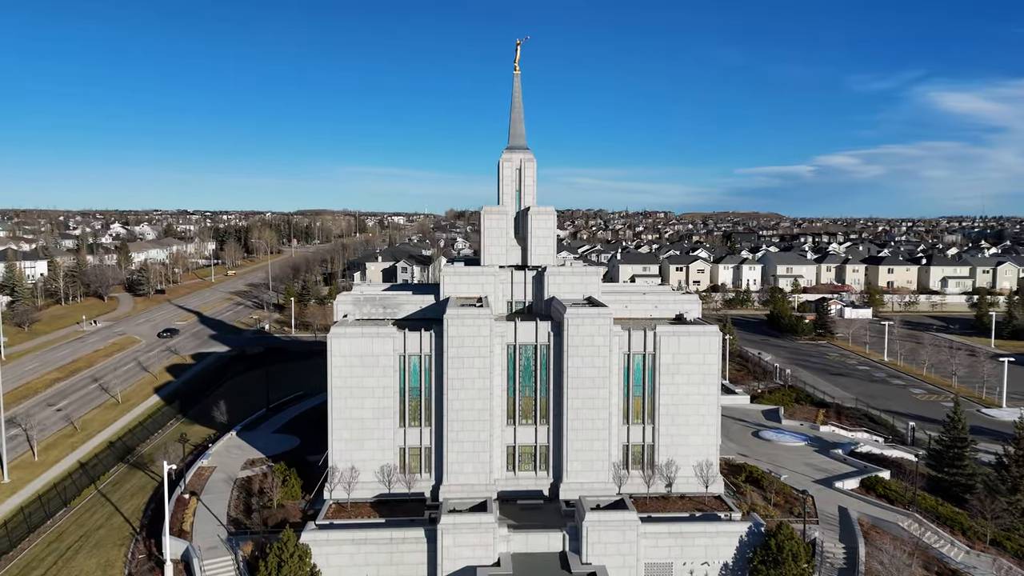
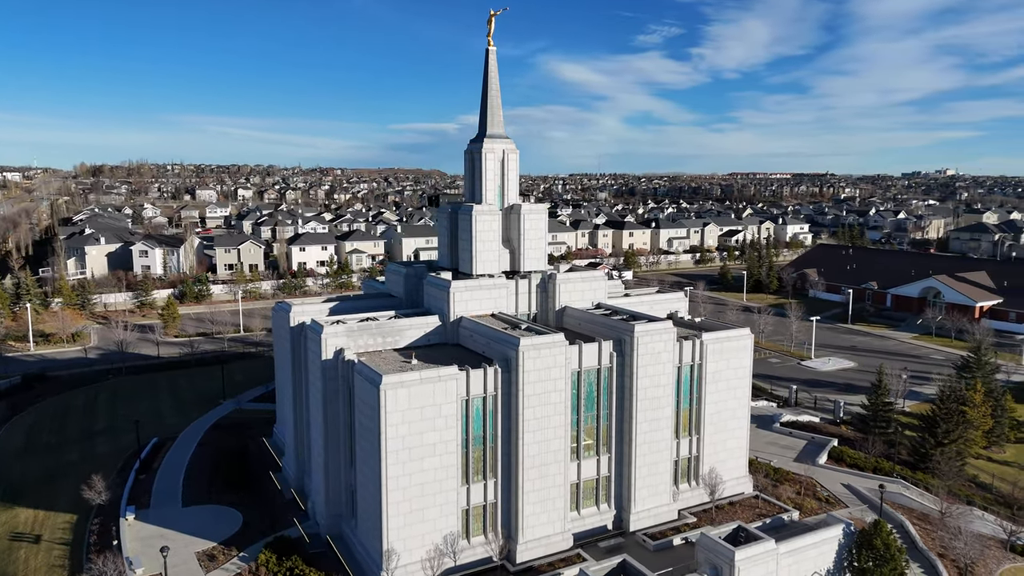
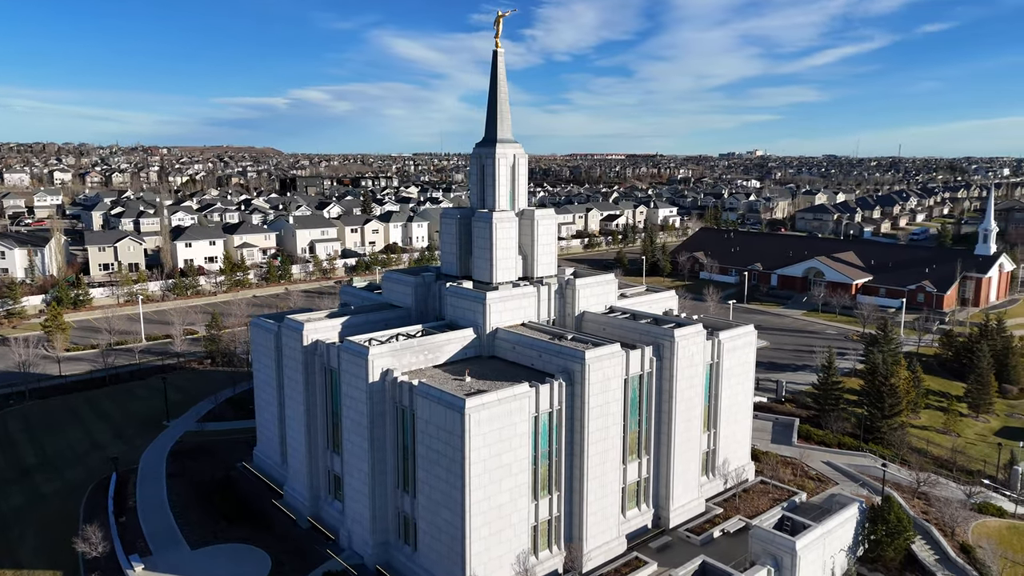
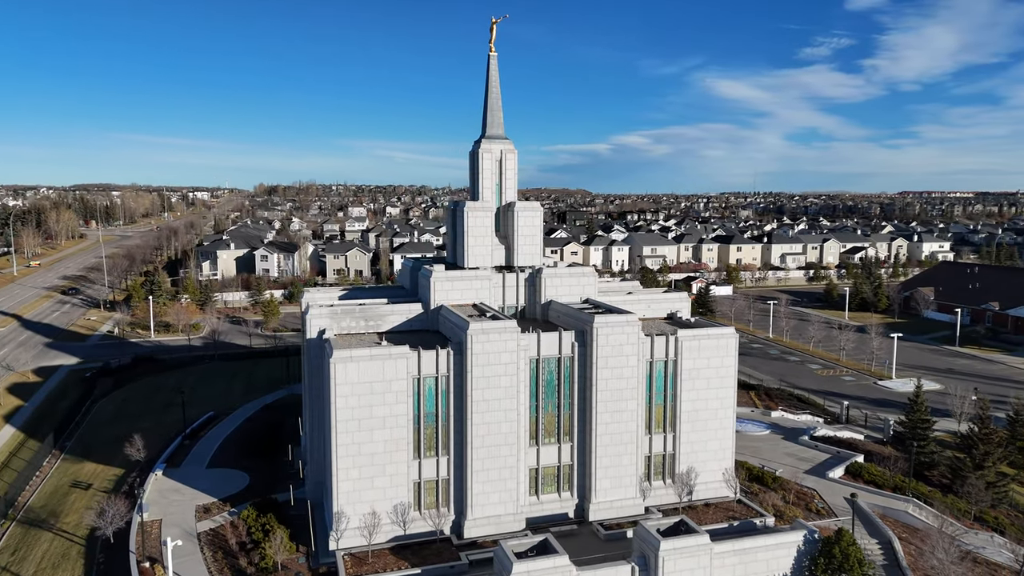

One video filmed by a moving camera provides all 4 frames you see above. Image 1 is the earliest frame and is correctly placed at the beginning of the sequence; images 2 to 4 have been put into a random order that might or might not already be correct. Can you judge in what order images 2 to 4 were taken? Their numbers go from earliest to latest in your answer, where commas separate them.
4, 2, 3
